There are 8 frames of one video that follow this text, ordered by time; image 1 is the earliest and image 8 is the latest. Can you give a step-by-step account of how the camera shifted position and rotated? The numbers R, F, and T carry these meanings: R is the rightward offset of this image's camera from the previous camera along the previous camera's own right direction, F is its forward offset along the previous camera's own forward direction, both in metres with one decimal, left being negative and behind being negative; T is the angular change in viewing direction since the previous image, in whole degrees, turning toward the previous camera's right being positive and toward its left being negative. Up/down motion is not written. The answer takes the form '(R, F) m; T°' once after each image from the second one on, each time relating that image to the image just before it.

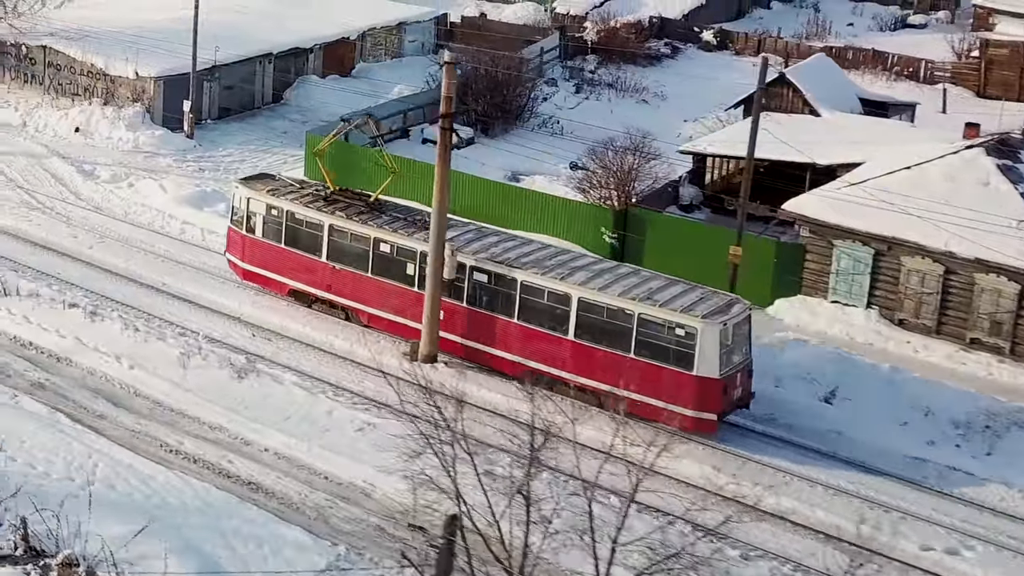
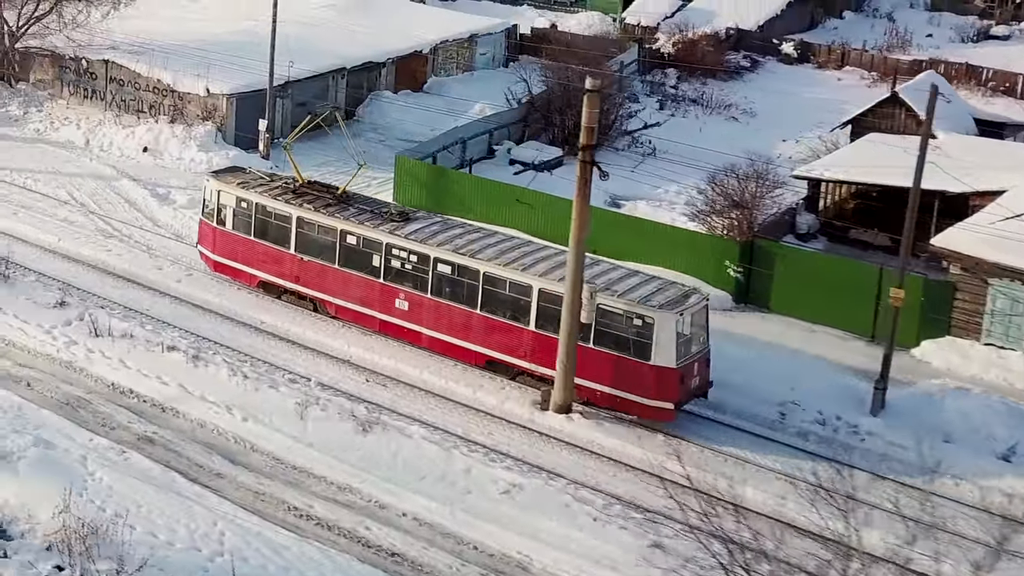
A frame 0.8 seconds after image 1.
(-1.5, +1.7) m; 0°
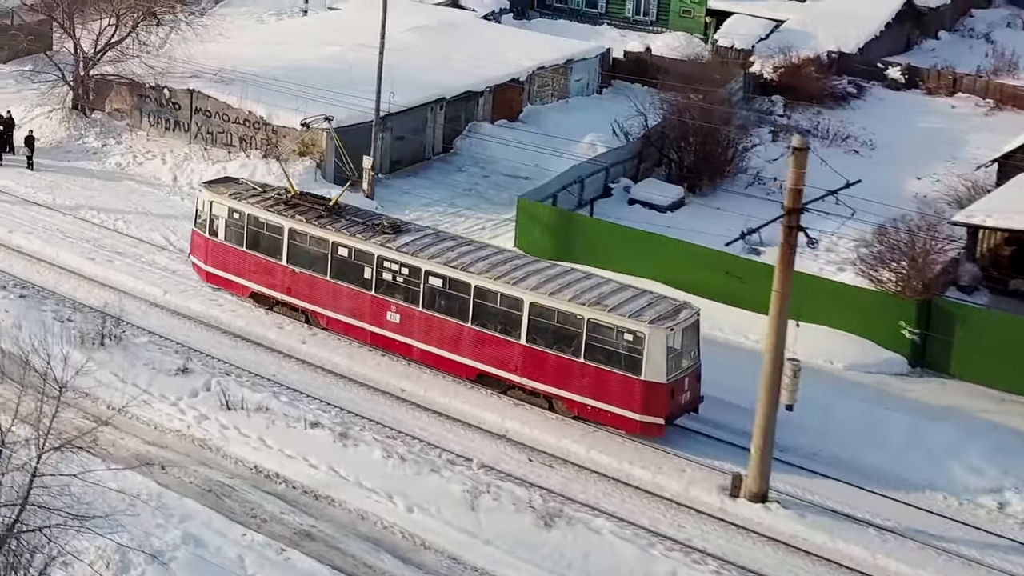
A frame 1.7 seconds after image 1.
(-1.8, +2.0) m; 0°
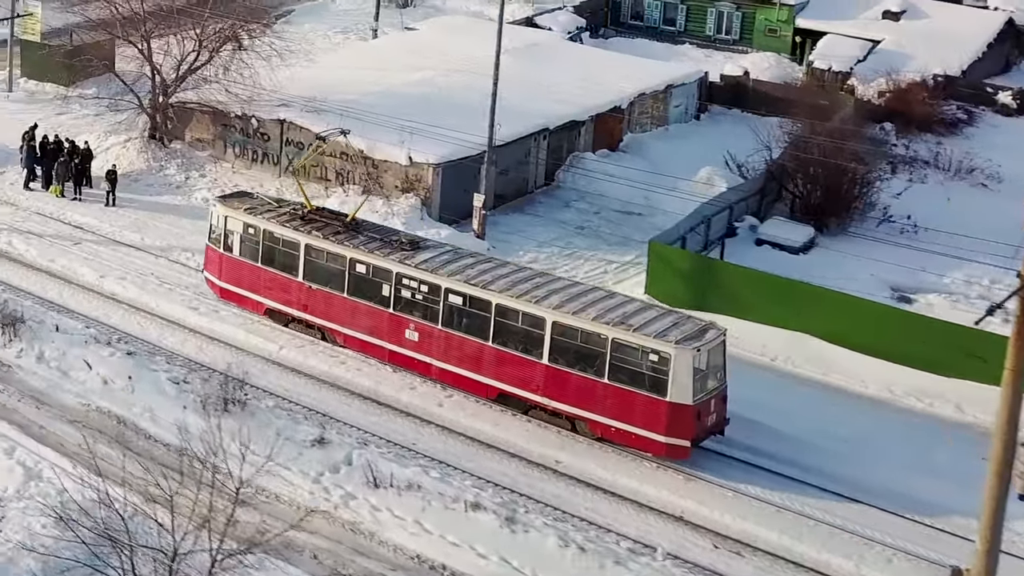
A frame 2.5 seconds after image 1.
(-1.7, +1.9) m; 0°
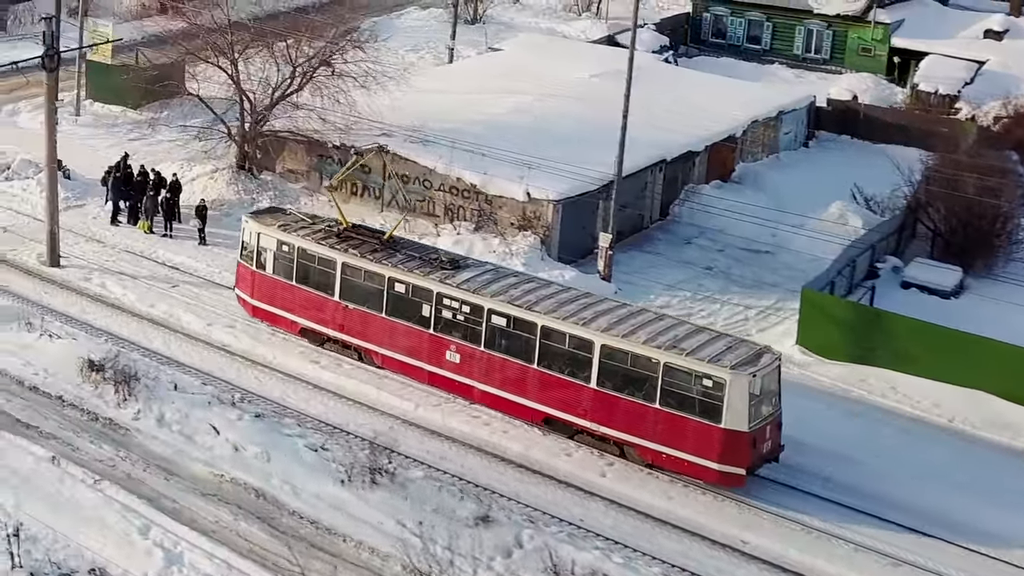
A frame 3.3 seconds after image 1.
(-1.7, +1.8) m; 0°
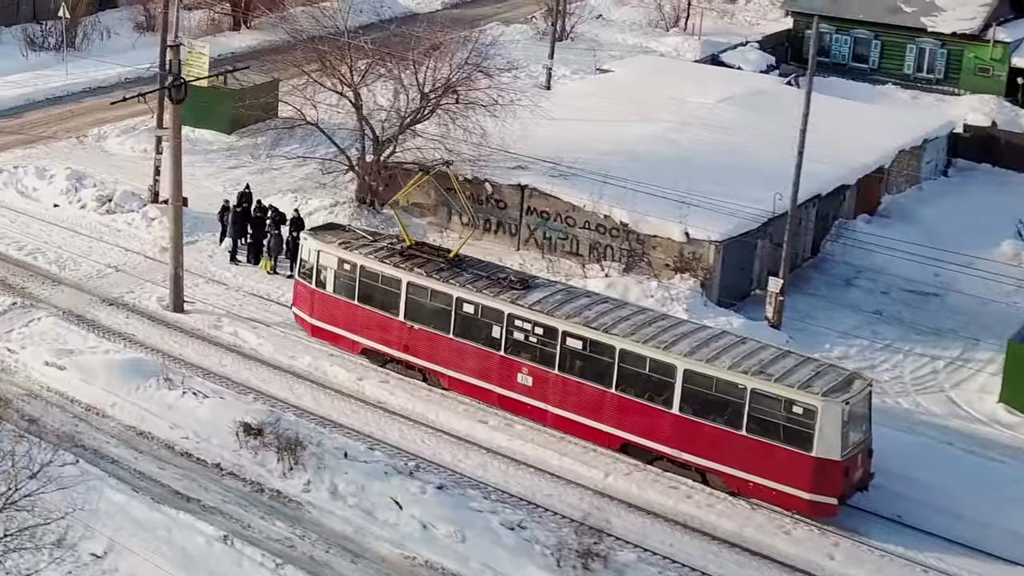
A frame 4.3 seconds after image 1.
(-1.8, +1.7) m; 0°
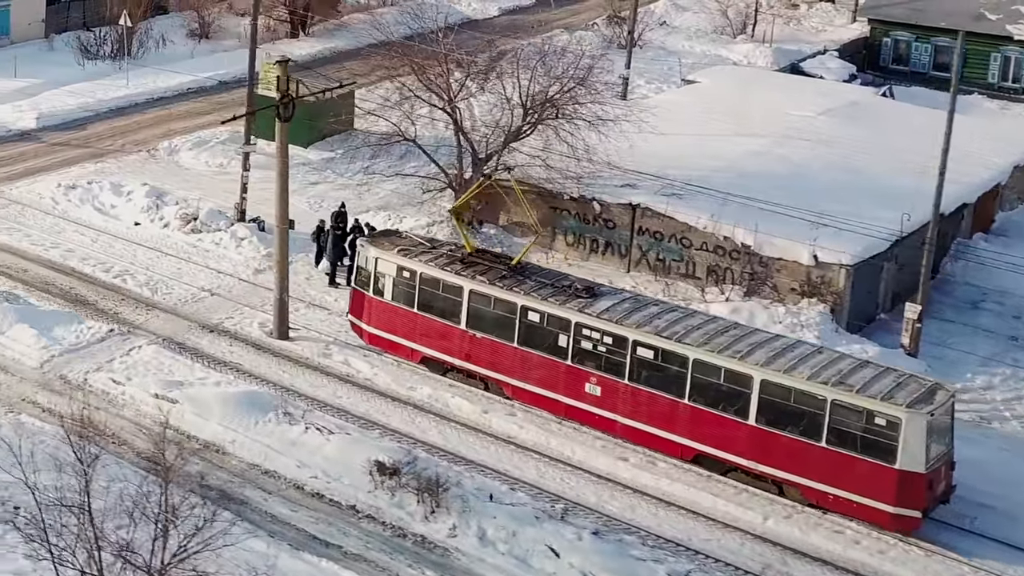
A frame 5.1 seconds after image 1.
(-1.3, +1.0) m; 0°
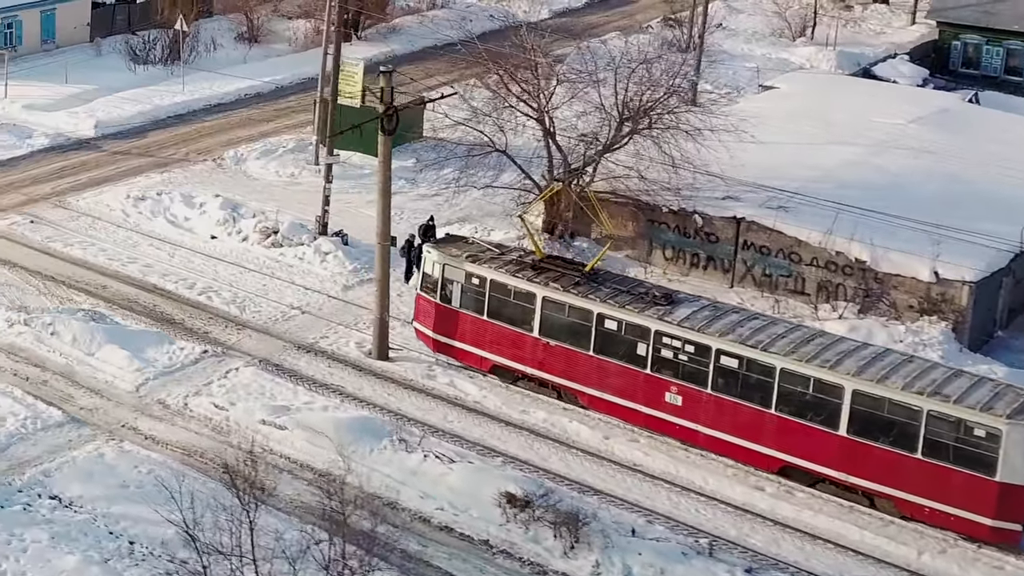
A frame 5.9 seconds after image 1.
(-1.2, +0.8) m; 0°
